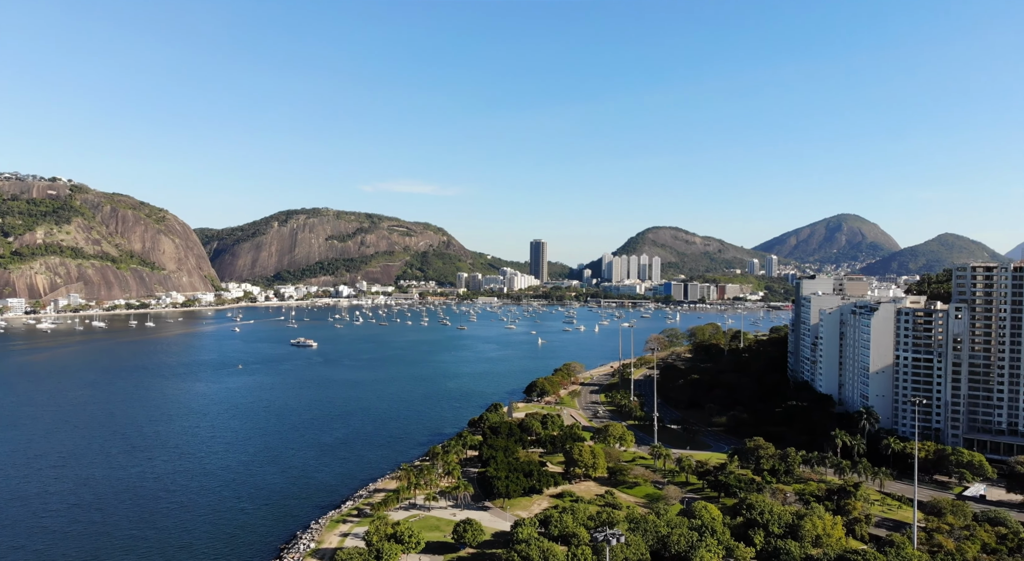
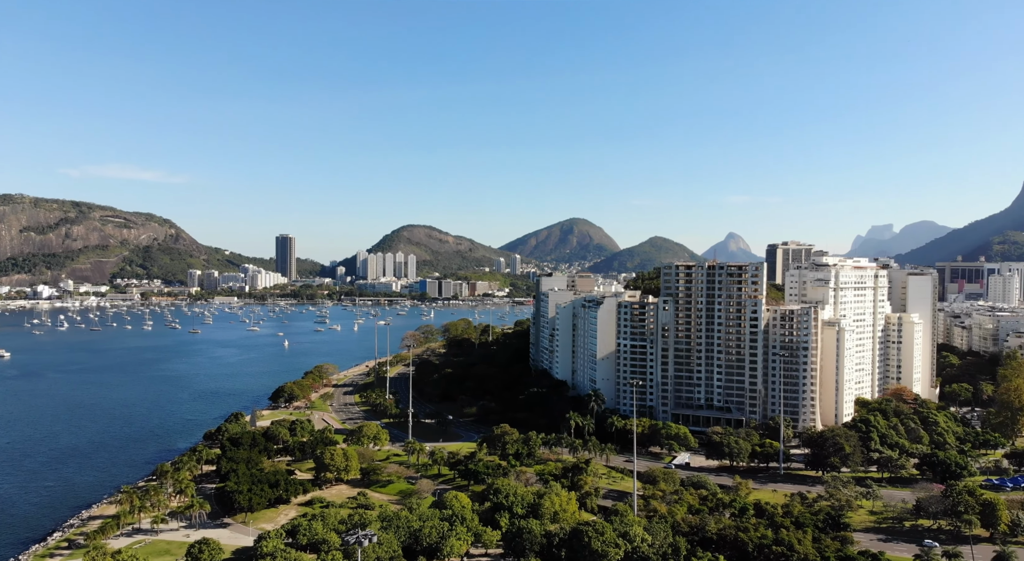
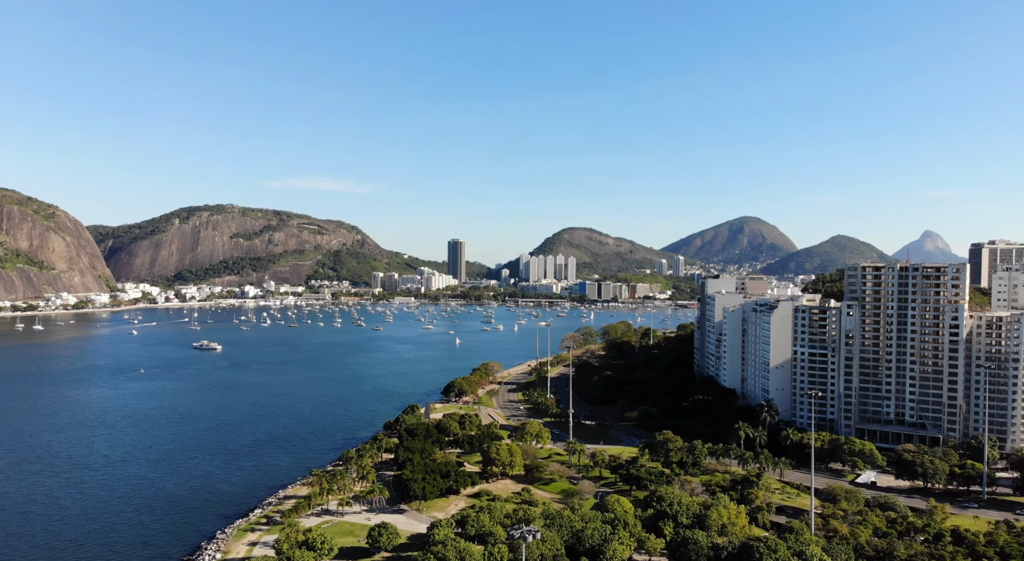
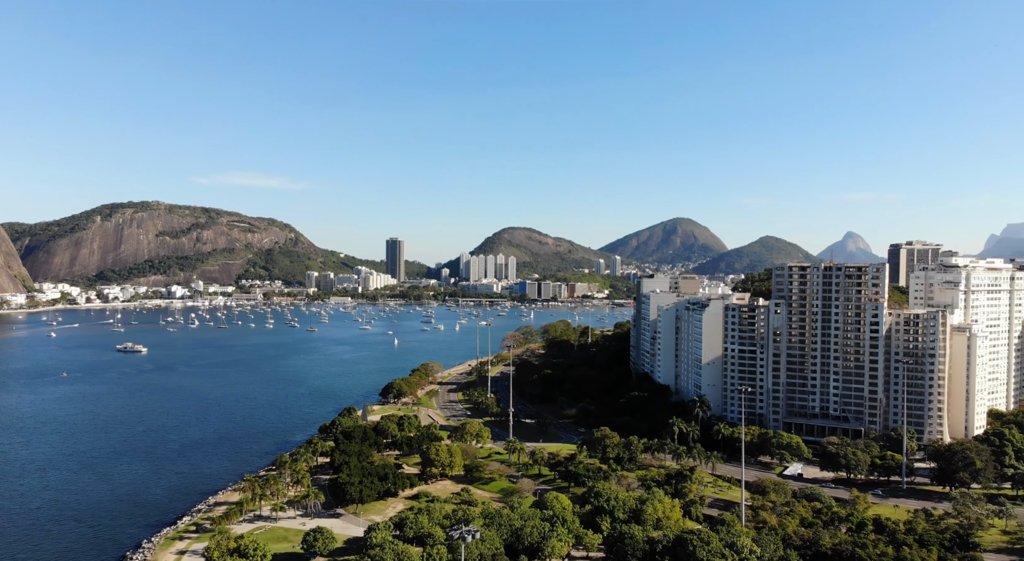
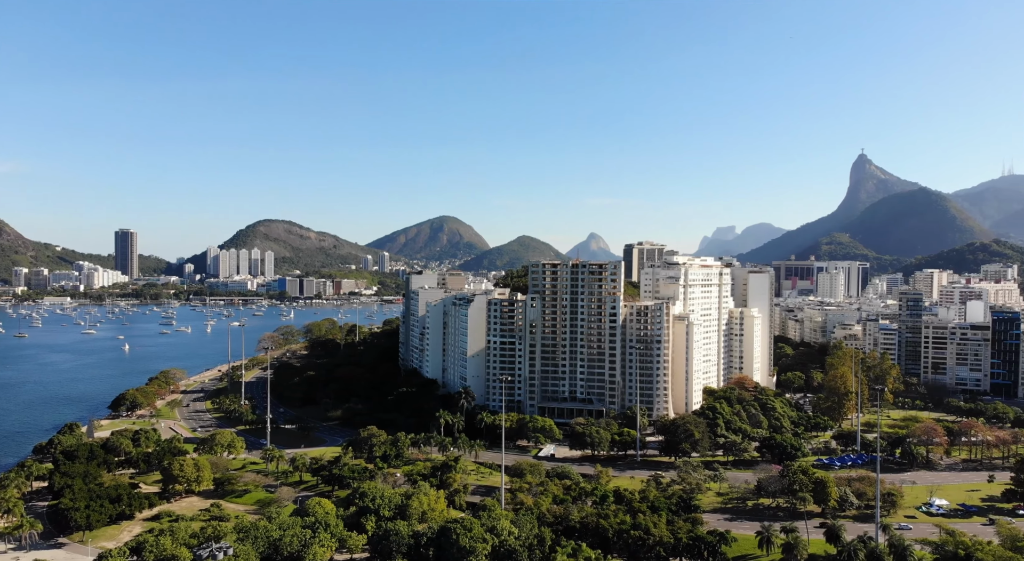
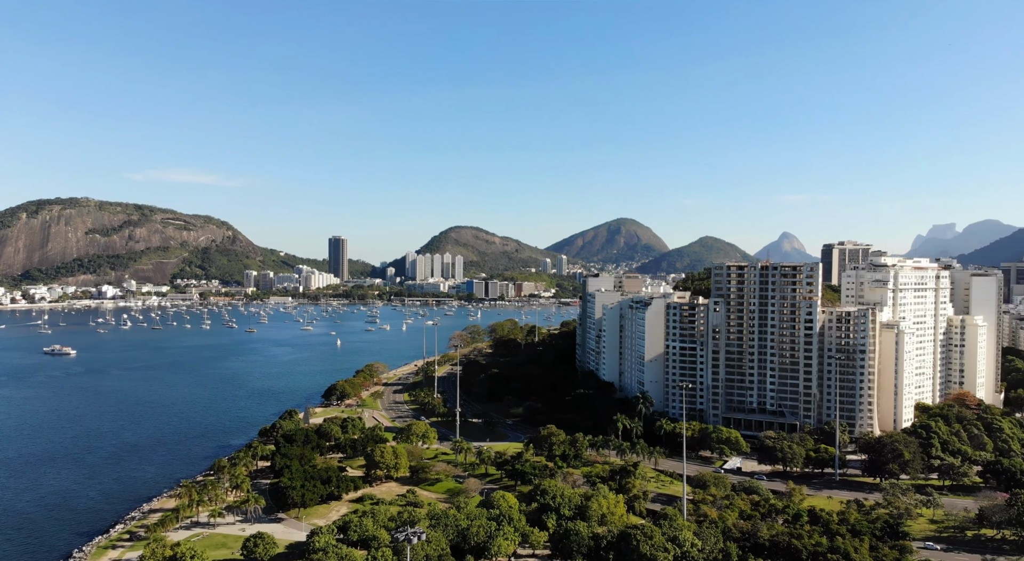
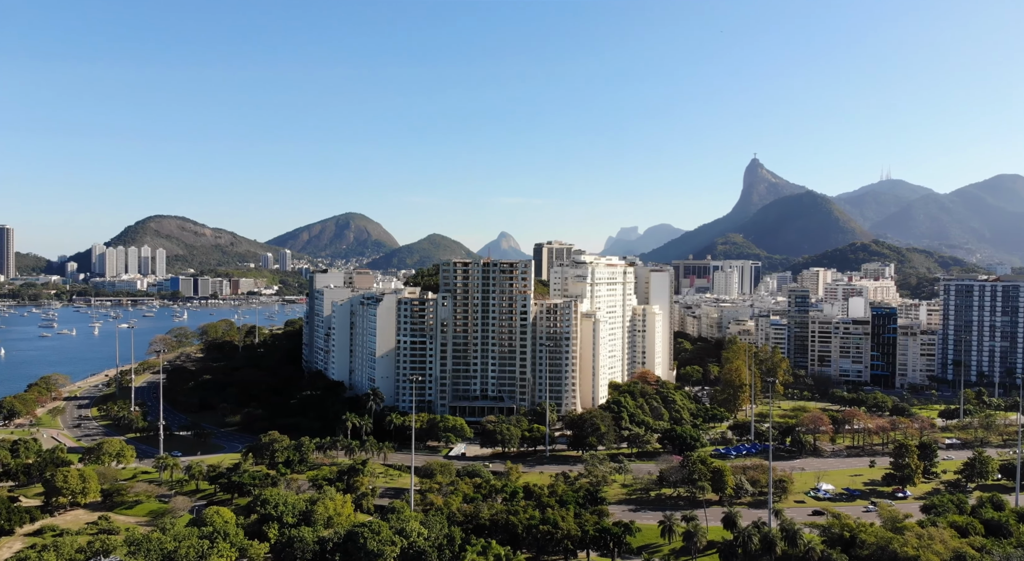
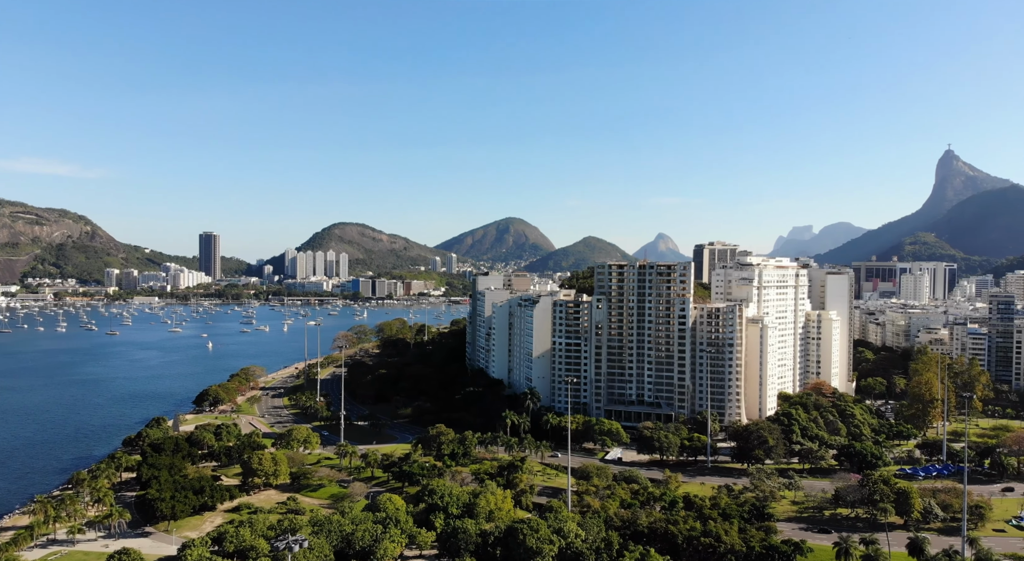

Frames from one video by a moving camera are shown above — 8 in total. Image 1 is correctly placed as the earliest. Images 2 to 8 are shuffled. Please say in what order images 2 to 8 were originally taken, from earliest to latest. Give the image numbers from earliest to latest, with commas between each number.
3, 4, 6, 2, 8, 5, 7
